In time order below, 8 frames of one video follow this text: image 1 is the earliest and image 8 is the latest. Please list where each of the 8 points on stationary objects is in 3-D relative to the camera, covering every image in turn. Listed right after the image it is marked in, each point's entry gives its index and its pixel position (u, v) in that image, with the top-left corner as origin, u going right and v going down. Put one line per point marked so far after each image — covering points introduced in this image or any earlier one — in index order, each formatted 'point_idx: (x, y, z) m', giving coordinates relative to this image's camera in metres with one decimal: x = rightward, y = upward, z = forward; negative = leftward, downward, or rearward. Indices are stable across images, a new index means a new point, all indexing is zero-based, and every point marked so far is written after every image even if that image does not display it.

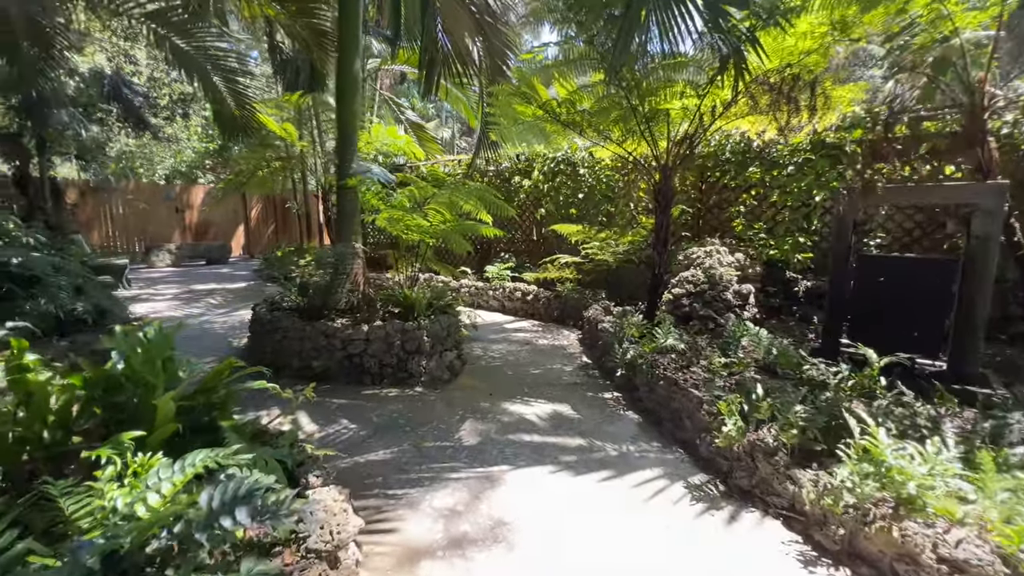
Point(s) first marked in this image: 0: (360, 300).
0: (-1.4, -0.1, +4.0) m
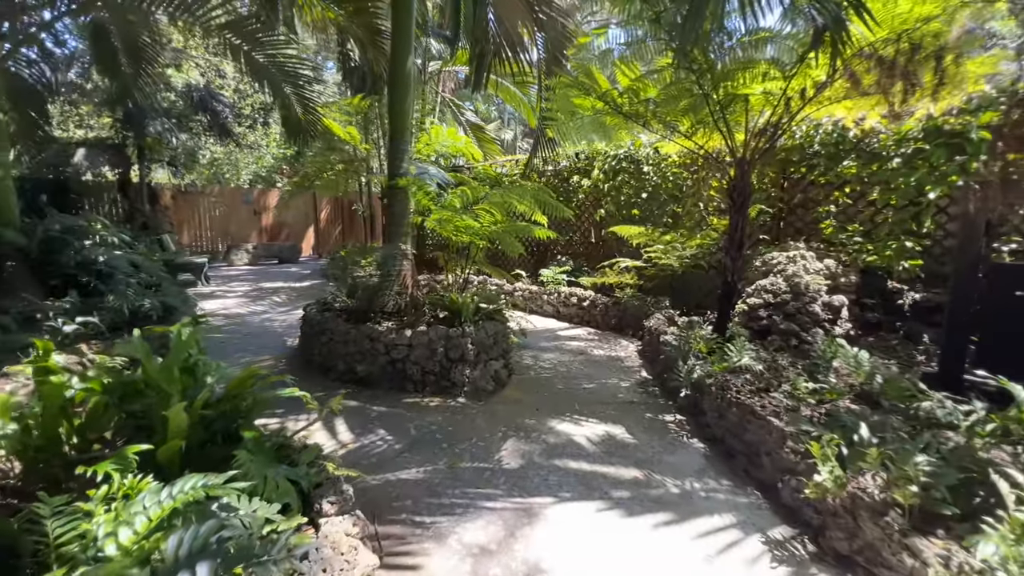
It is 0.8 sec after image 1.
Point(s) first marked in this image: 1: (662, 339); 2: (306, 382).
0: (-0.9, -0.1, +3.9) m
1: (+1.3, -0.4, +3.8) m
2: (-1.6, -0.7, +3.5) m
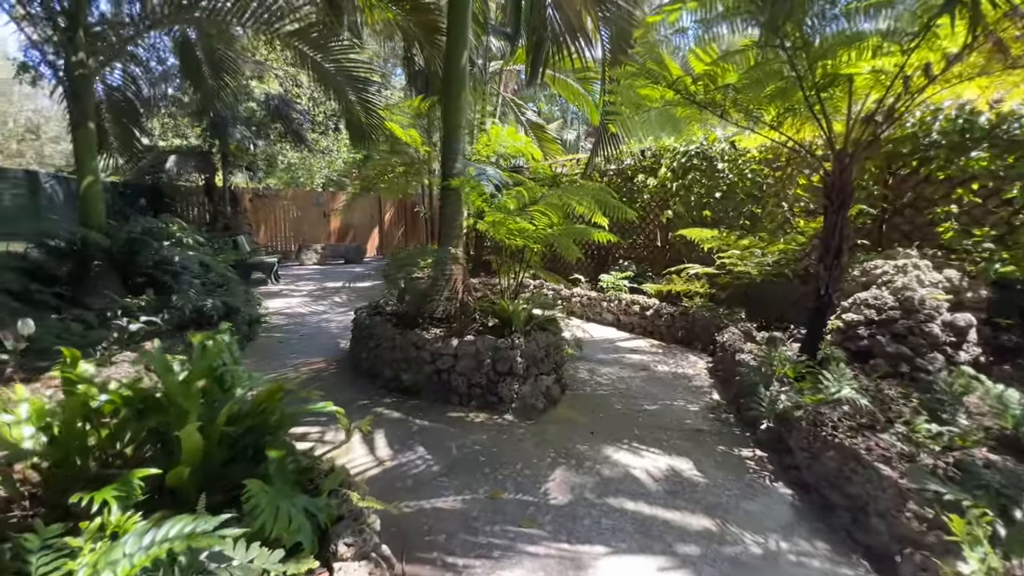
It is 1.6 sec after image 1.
0: (-0.5, -0.2, +3.7) m
1: (+1.7, -0.5, +3.4) m
2: (-1.2, -0.8, +3.4) m
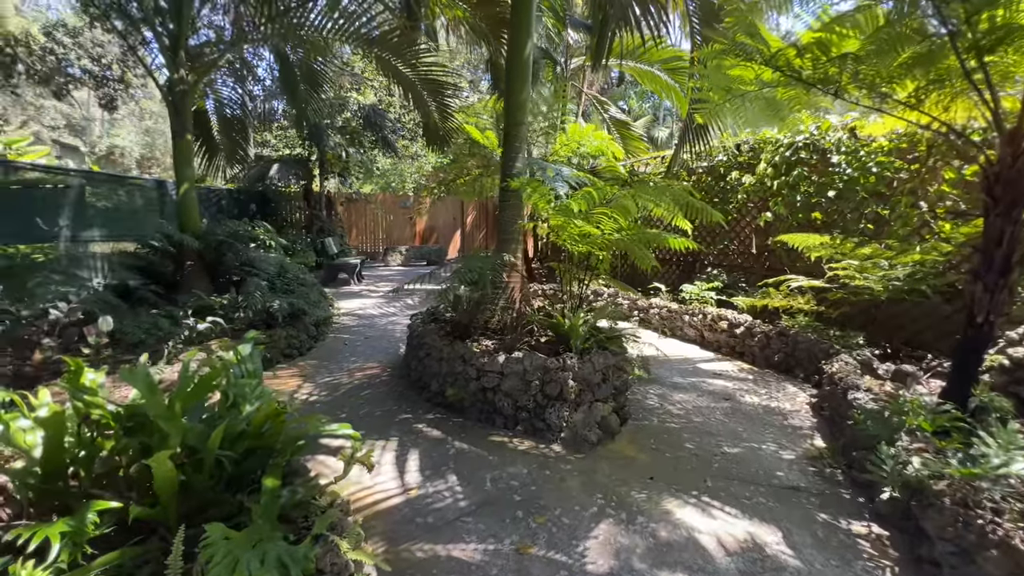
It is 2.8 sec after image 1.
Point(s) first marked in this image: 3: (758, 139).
0: (0.0, -0.3, +3.5) m
1: (+2.0, -0.7, +2.7) m
2: (-0.8, -0.8, +3.3) m
3: (+2.8, +1.7, +5.2) m
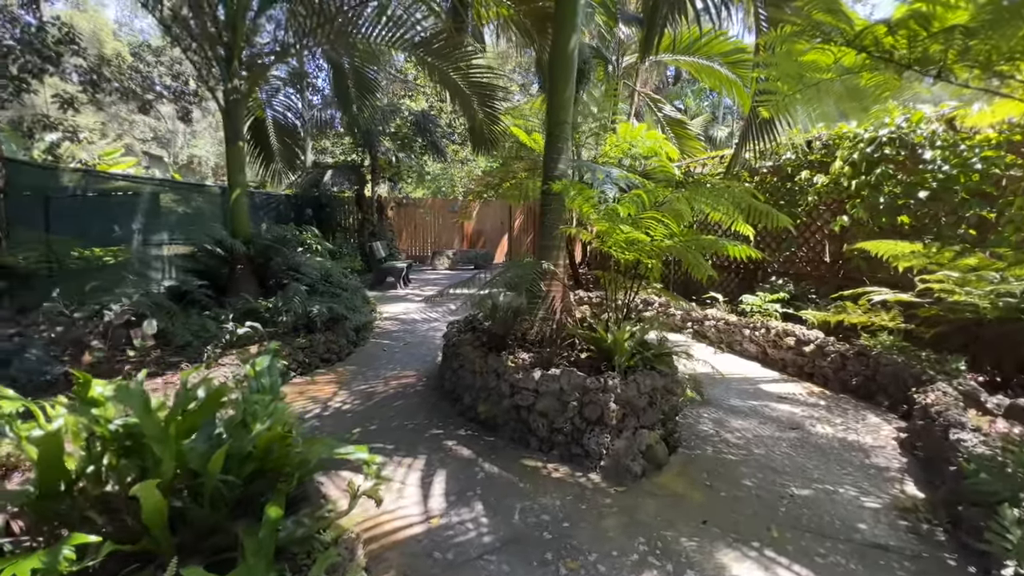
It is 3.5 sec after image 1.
0: (+0.3, -0.3, +3.2) m
1: (+2.2, -0.7, +2.3) m
2: (-0.6, -0.9, +3.2) m
3: (+3.3, +1.6, +4.6) m
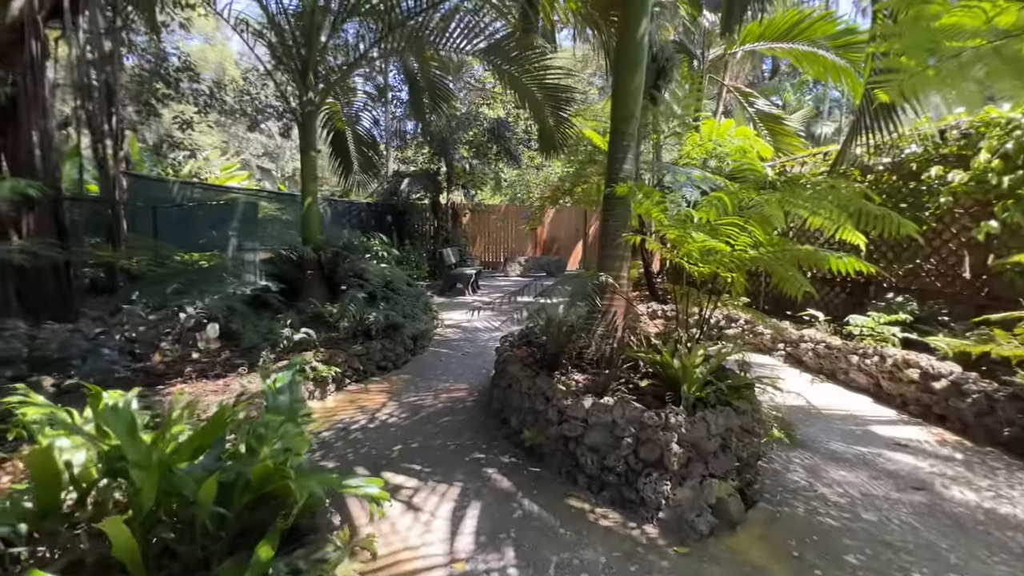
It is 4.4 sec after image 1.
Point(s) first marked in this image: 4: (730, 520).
0: (+0.6, -0.4, +2.9) m
1: (+2.3, -0.9, +1.6) m
2: (-0.2, -1.0, +2.9) m
3: (+3.9, +1.4, +3.8) m
4: (+1.0, -1.0, +2.1) m
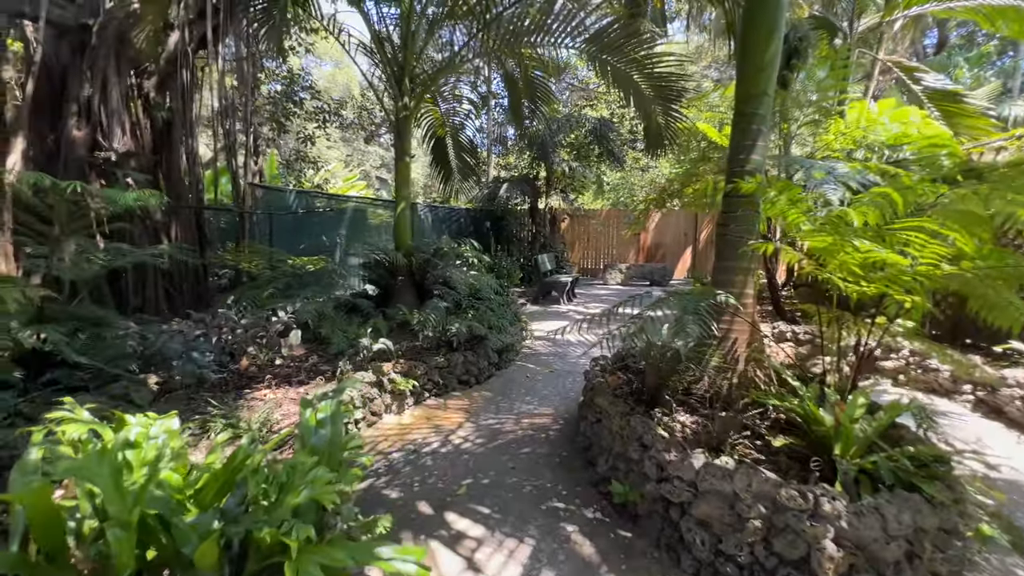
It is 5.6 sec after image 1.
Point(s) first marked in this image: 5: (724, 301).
0: (+1.1, -0.5, +2.3) m
1: (+2.5, -1.0, +0.6) m
2: (+0.3, -1.0, +2.5) m
3: (+4.5, +1.2, +2.4) m
4: (+1.3, -1.2, +1.4) m
5: (+1.1, -0.1, +2.2) m
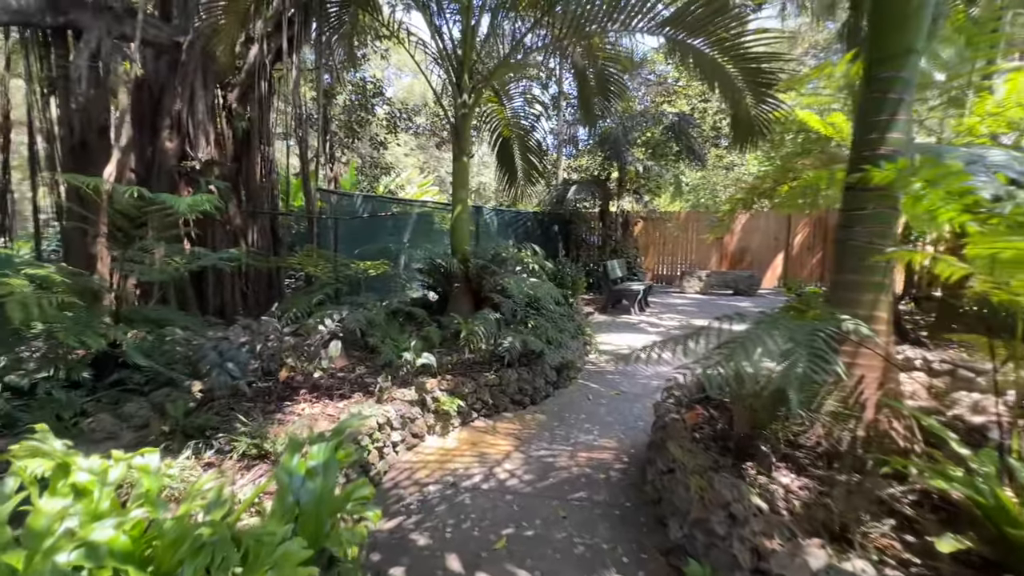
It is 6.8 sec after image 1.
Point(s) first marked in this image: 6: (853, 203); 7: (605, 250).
0: (+1.3, -0.6, +1.7) m
1: (+2.4, -1.1, -0.2) m
2: (+0.5, -1.1, +2.1) m
3: (+4.7, +1.0, +1.3) m
4: (+1.3, -1.2, +0.8) m
5: (+1.2, -0.1, +1.6) m
6: (+1.5, +0.4, +2.0) m
7: (+2.0, +0.8, +10.0) m
